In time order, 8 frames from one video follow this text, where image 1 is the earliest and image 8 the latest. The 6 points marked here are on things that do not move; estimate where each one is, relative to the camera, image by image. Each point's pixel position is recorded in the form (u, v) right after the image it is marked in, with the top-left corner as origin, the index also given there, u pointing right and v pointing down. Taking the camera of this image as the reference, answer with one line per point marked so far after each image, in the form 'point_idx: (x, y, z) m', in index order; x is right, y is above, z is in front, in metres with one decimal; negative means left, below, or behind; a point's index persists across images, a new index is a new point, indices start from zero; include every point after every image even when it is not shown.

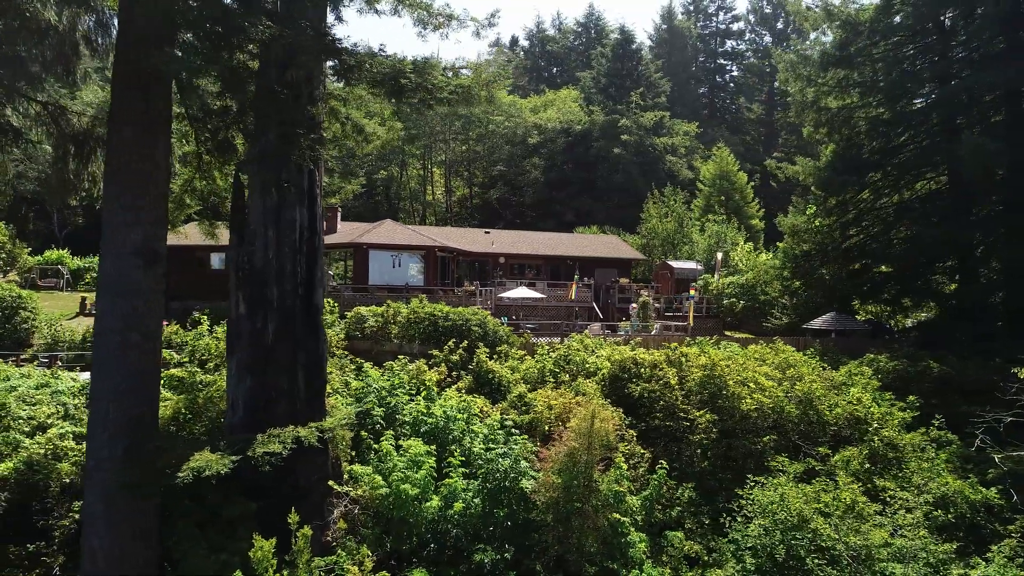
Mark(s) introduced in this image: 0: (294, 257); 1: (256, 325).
0: (-2.5, +0.3, +8.2) m
1: (-2.9, -0.4, +8.1) m
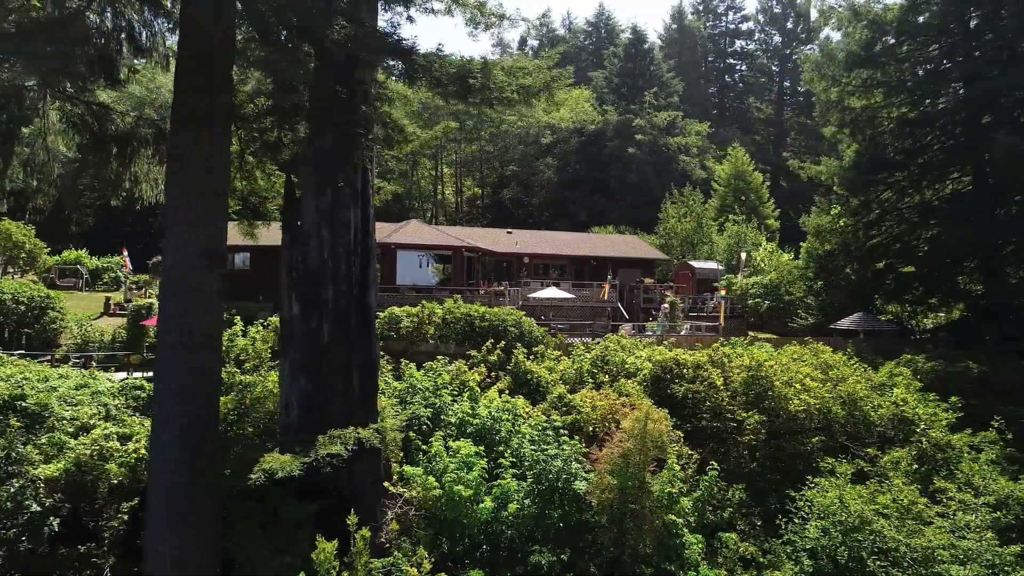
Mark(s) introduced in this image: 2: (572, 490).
0: (-1.8, +0.3, +8.2) m
1: (-2.2, -0.4, +8.1) m
2: (+0.7, -2.4, +8.5) m
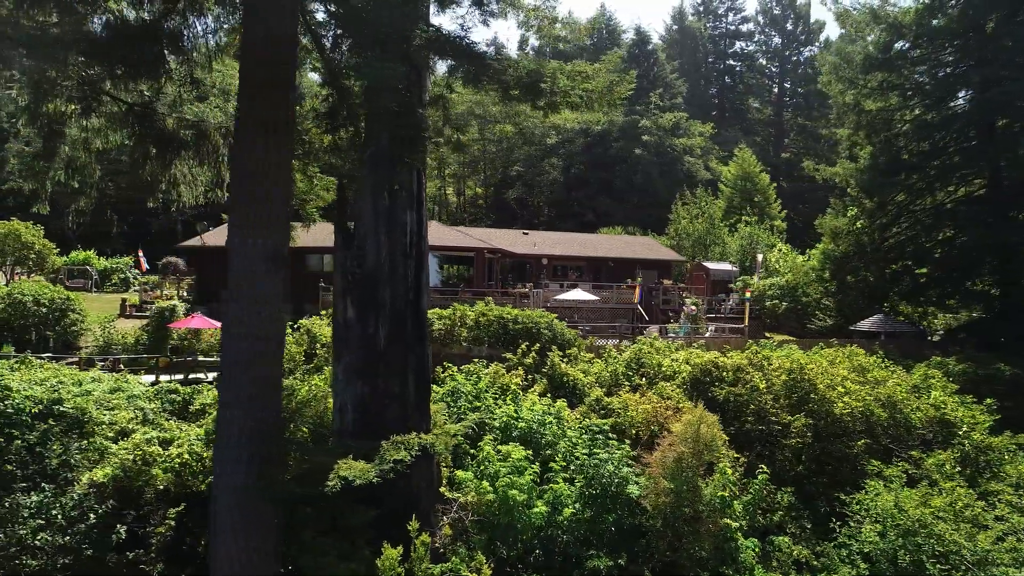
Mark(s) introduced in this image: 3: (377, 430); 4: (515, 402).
0: (-1.2, +0.3, +8.2) m
1: (-1.6, -0.5, +8.0) m
2: (+1.3, -2.4, +8.5) m
3: (-1.5, -1.6, +7.9) m
4: (0.0, -1.6, +10.4) m
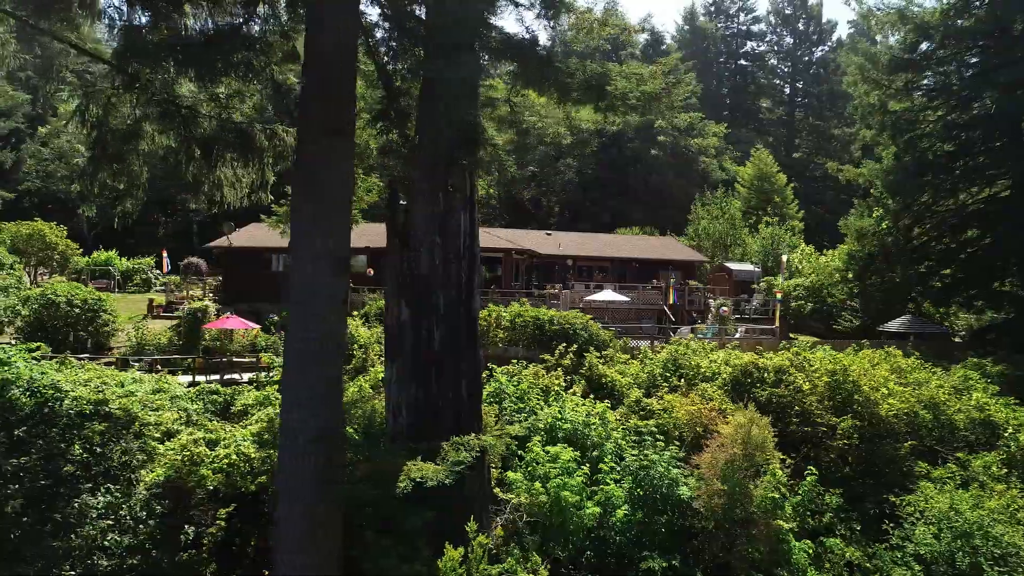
0: (-0.6, +0.3, +8.2) m
1: (-1.0, -0.5, +8.0) m
2: (+1.9, -2.4, +8.5) m
3: (-0.9, -1.6, +8.0) m
4: (+0.7, -1.6, +10.4) m
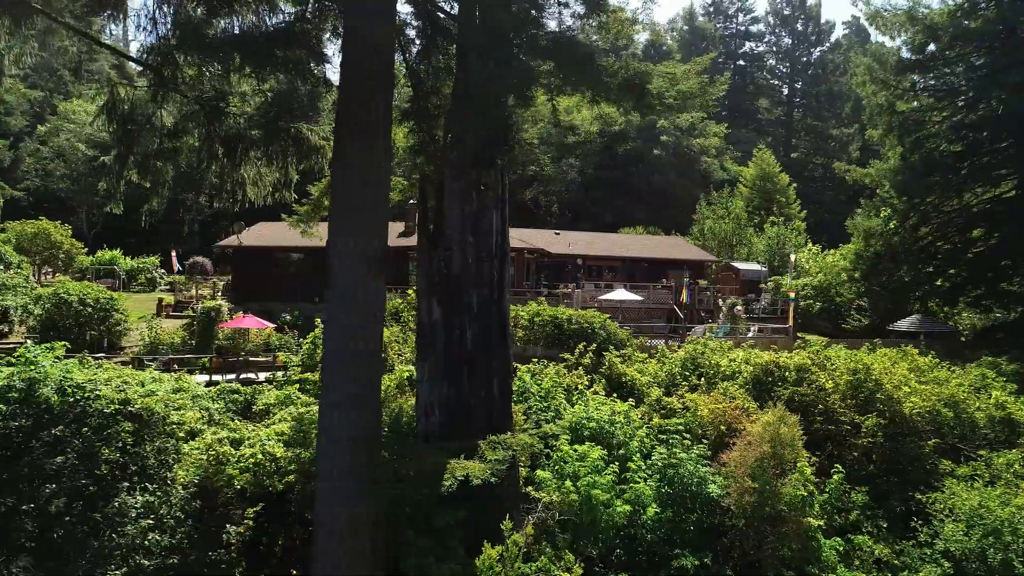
0: (-0.2, +0.3, +8.2) m
1: (-0.6, -0.5, +8.0) m
2: (+2.3, -2.4, +8.5) m
3: (-0.5, -1.6, +8.0) m
4: (+1.0, -1.6, +10.4) m
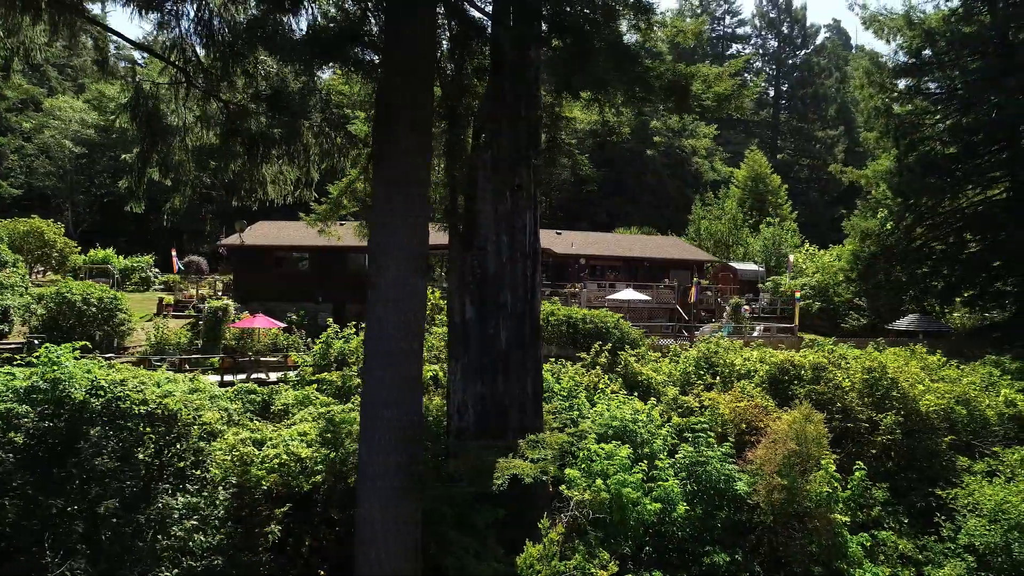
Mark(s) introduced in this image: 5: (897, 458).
0: (+0.1, +0.3, +8.2) m
1: (-0.3, -0.5, +8.1) m
2: (+2.7, -2.4, +8.6) m
3: (-0.2, -1.6, +8.0) m
4: (+1.3, -1.6, +10.5) m
5: (+5.2, -2.3, +9.8) m
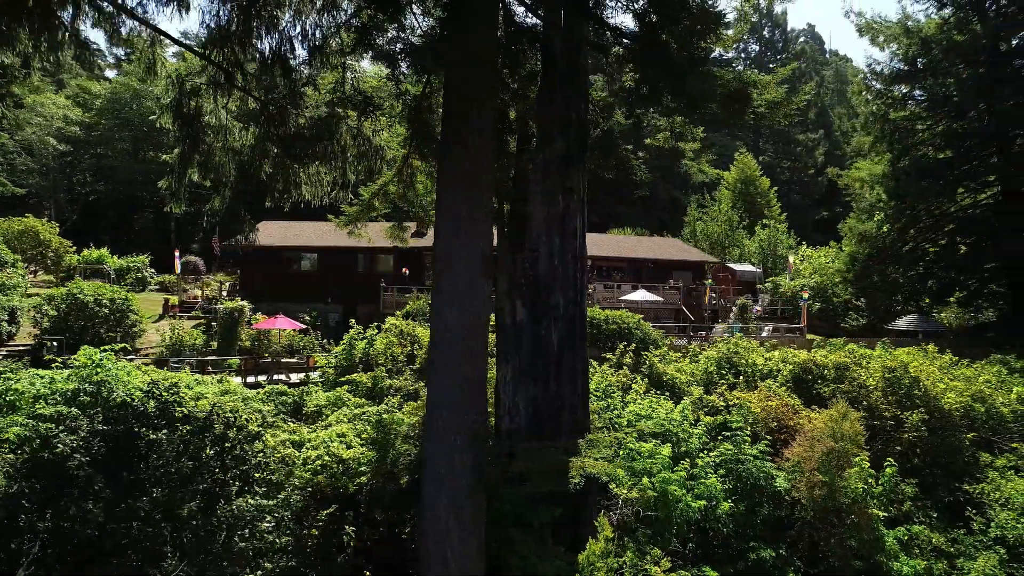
0: (+0.7, +0.3, +8.3) m
1: (+0.3, -0.5, +8.2) m
2: (+3.2, -2.4, +8.8) m
3: (+0.4, -1.6, +8.1) m
4: (+1.8, -1.7, +10.7) m
5: (+5.7, -2.3, +10.1) m
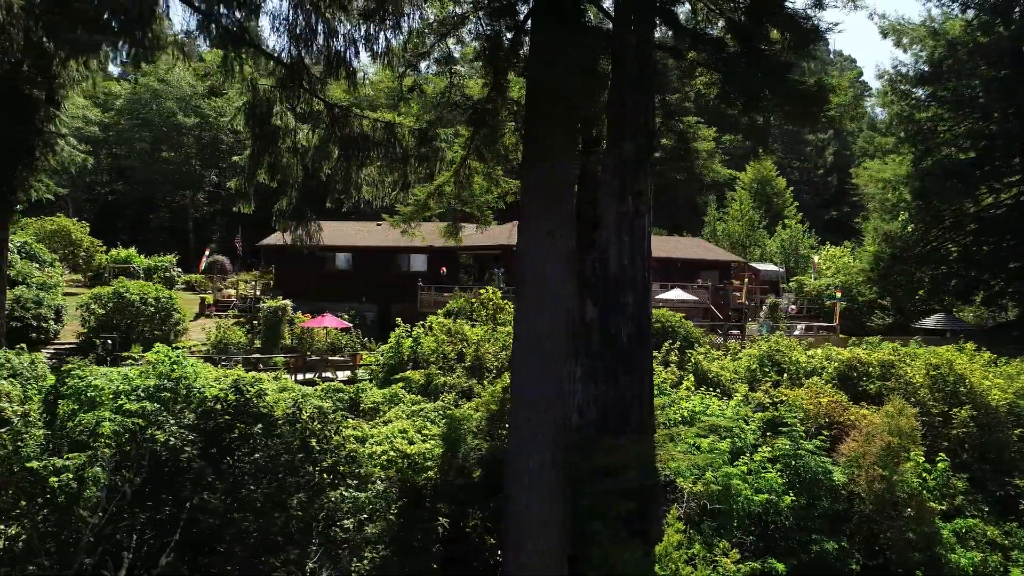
0: (+1.5, +0.3, +8.5) m
1: (+1.1, -0.5, +8.4) m
2: (+4.0, -2.4, +9.0) m
3: (+1.2, -1.6, +8.3) m
4: (+2.6, -1.6, +10.9) m
5: (+6.5, -2.3, +10.4) m
